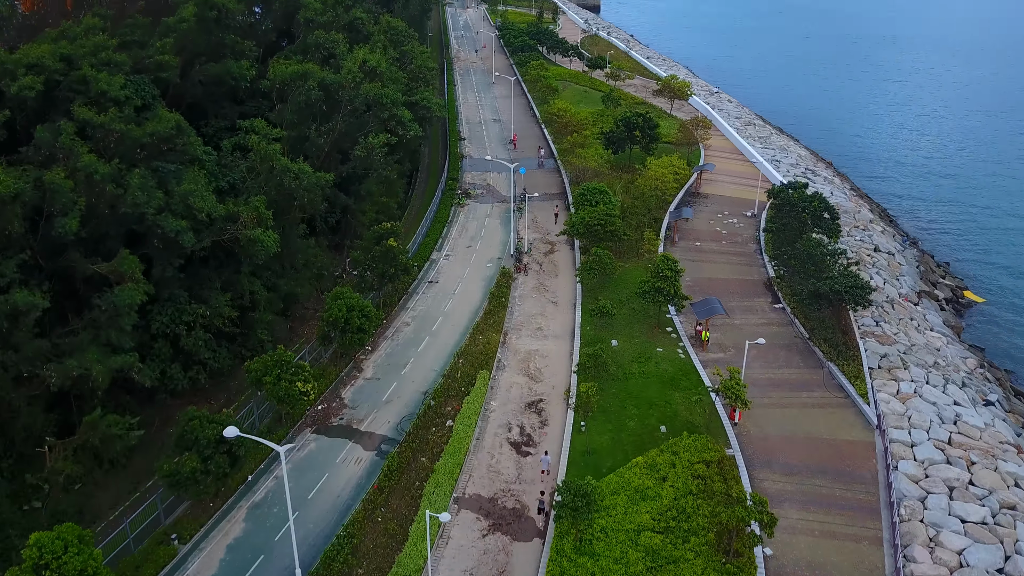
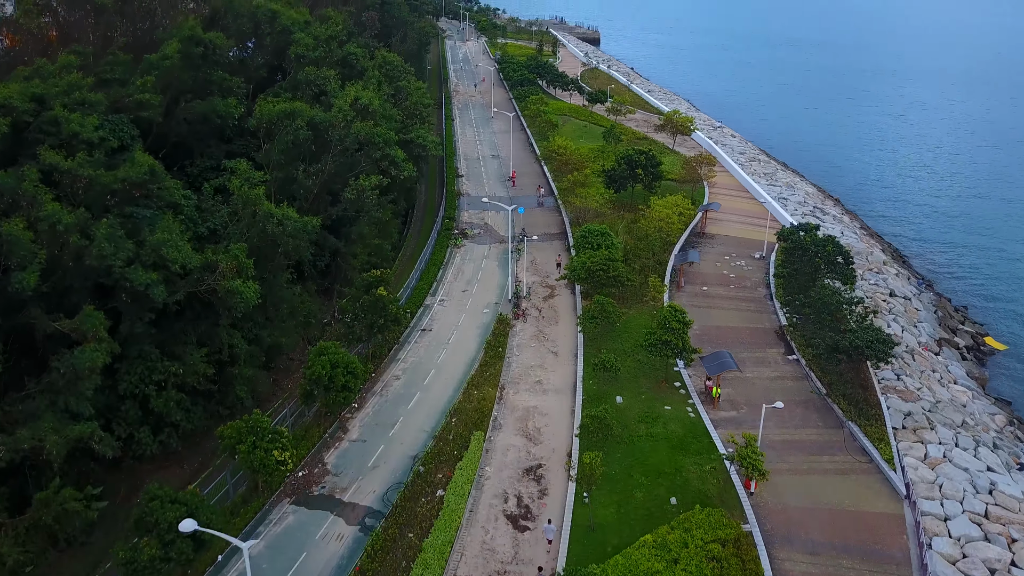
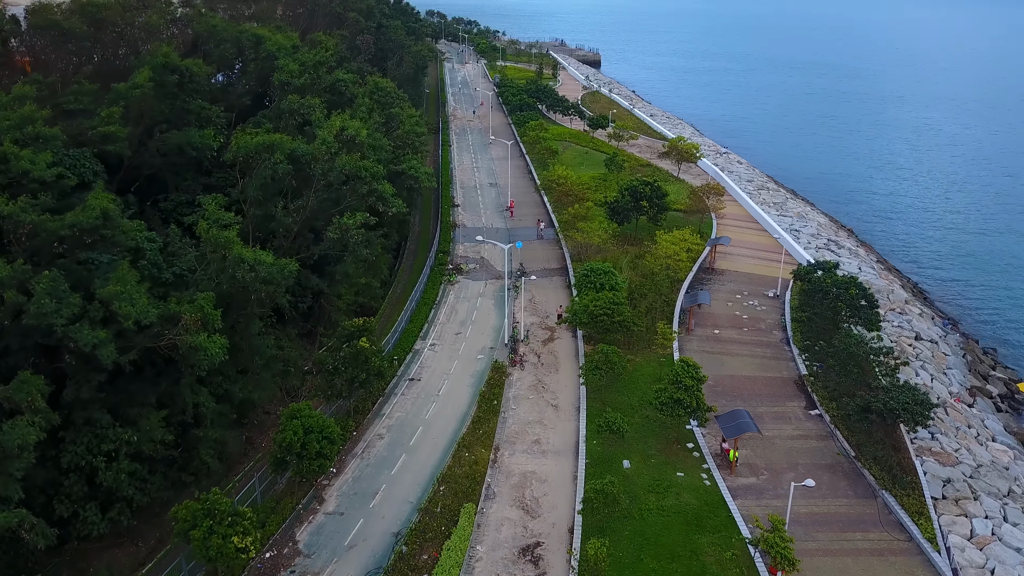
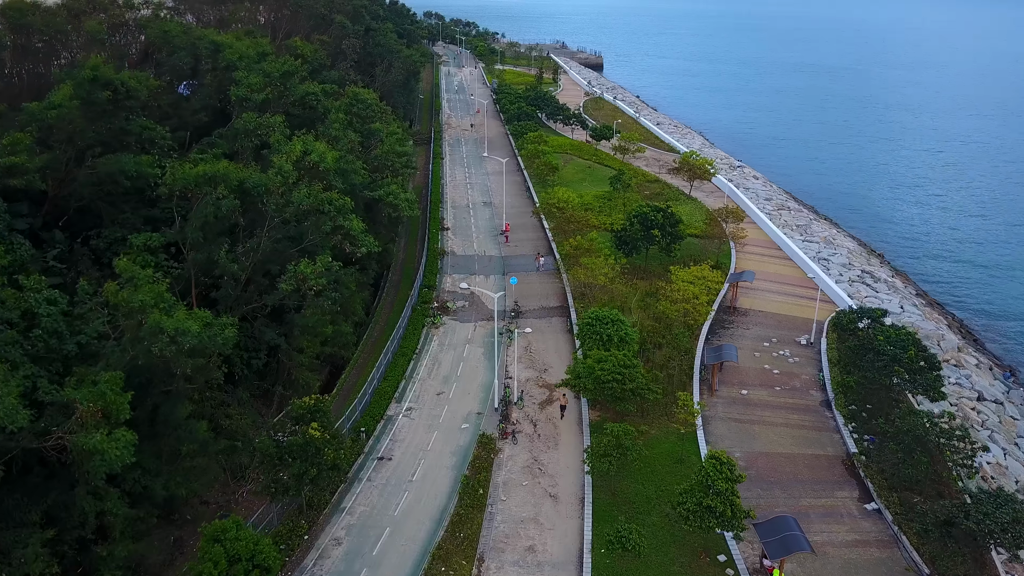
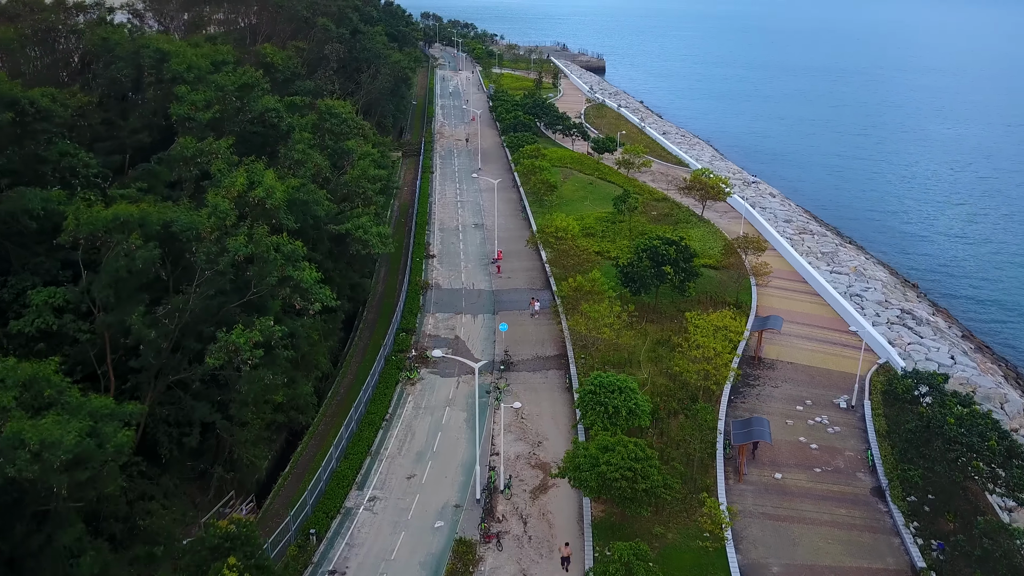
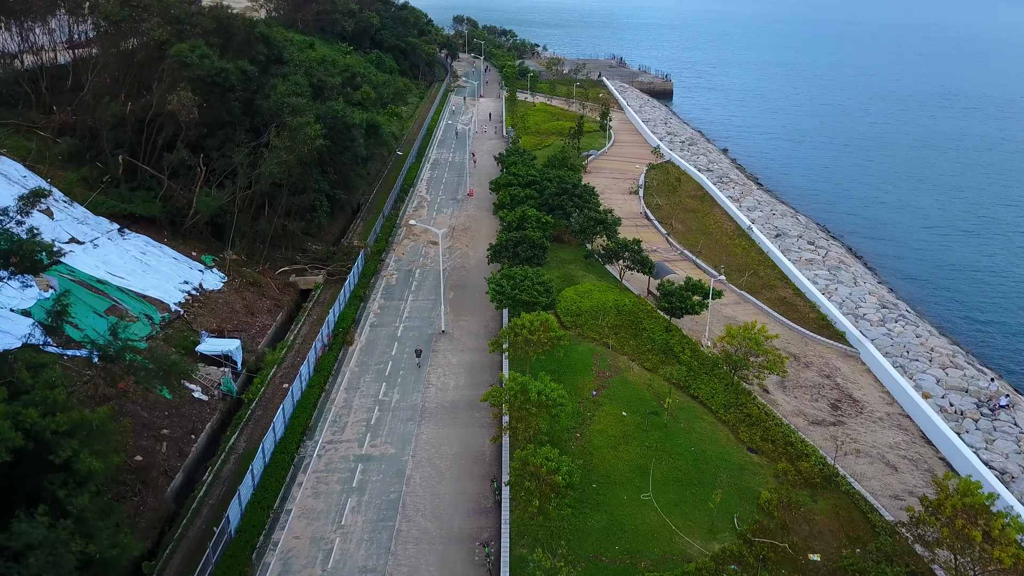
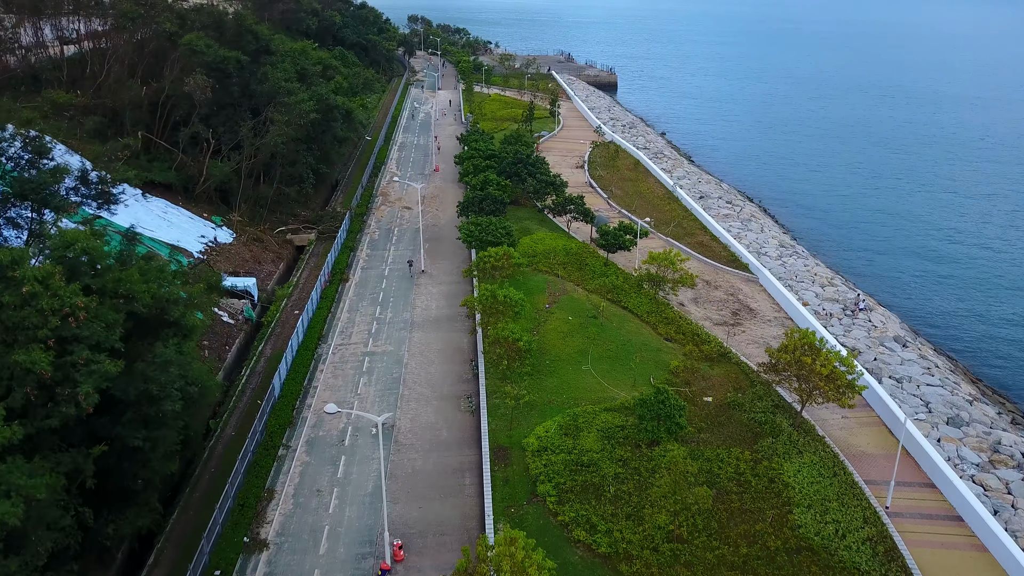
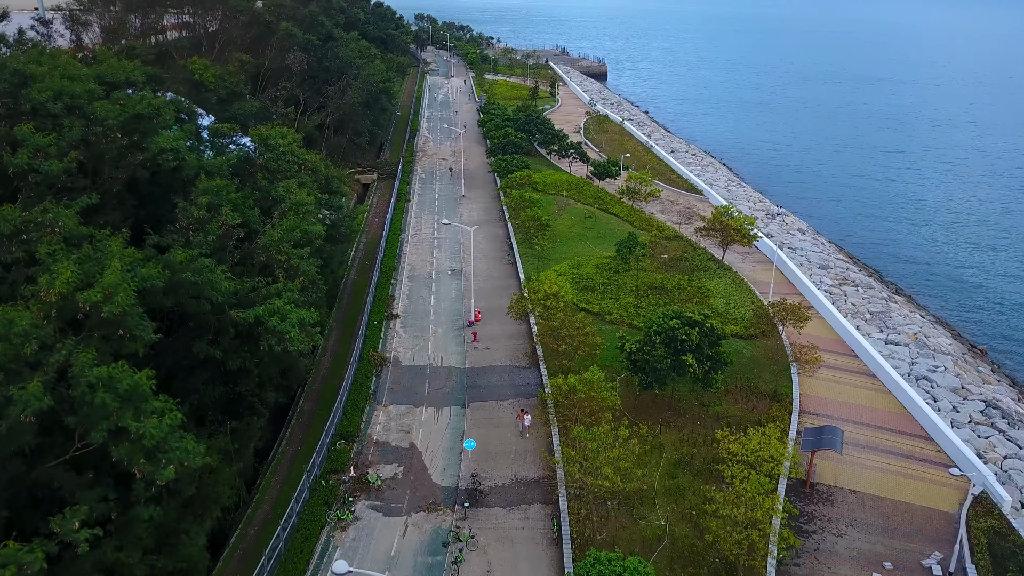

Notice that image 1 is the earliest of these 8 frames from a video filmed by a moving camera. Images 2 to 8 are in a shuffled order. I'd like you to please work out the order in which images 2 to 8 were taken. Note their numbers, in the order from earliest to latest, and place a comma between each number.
2, 3, 4, 5, 8, 7, 6
